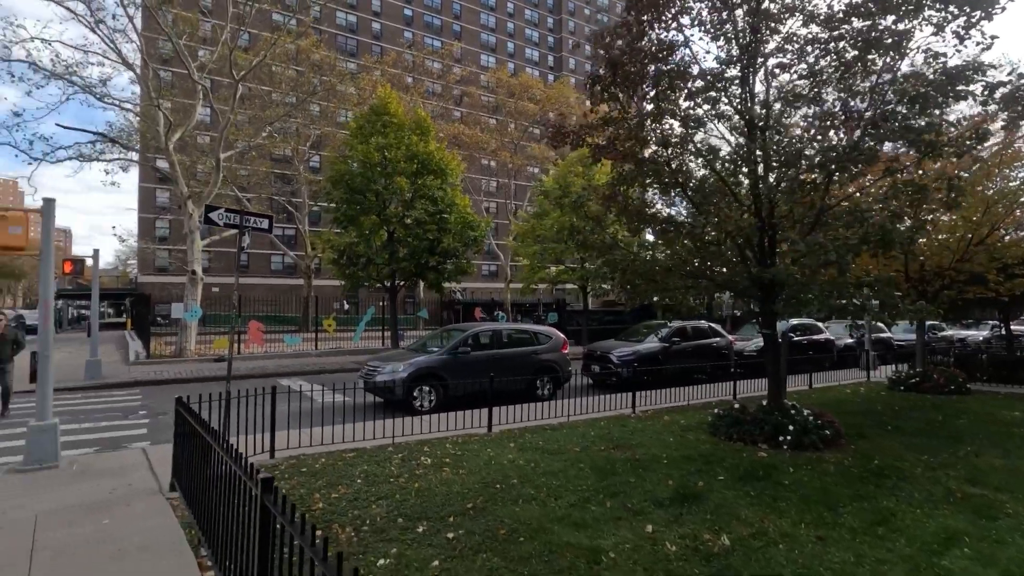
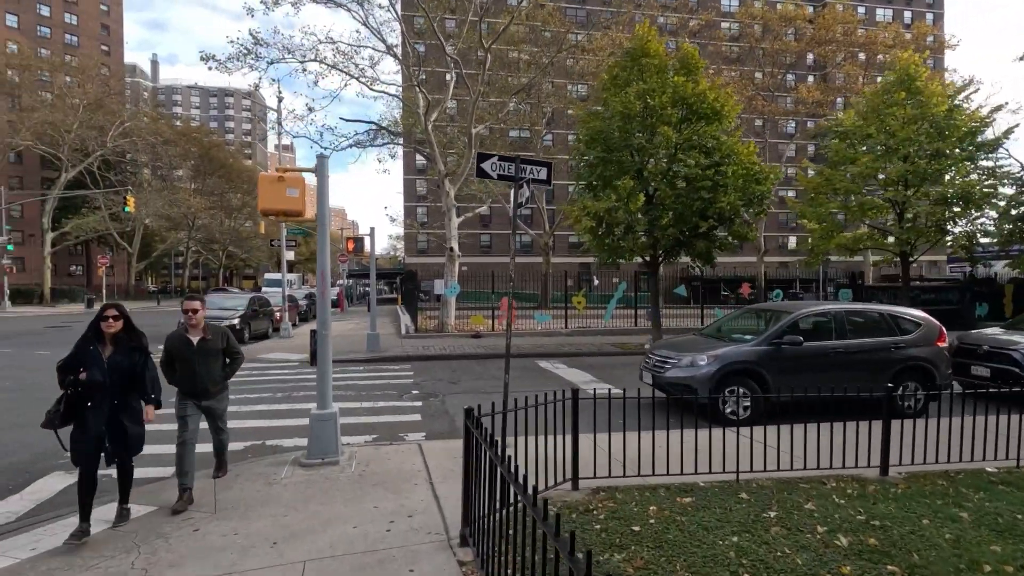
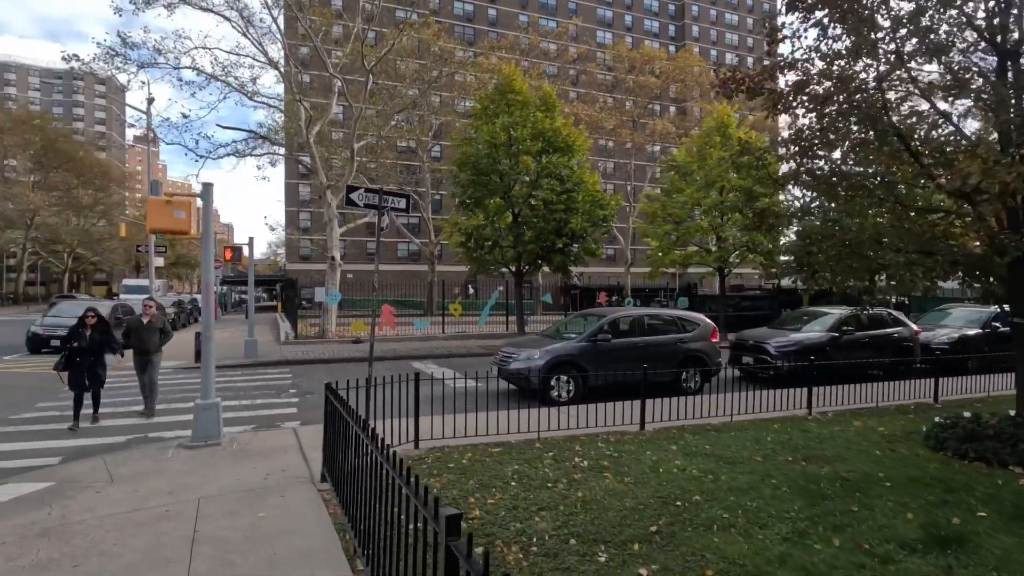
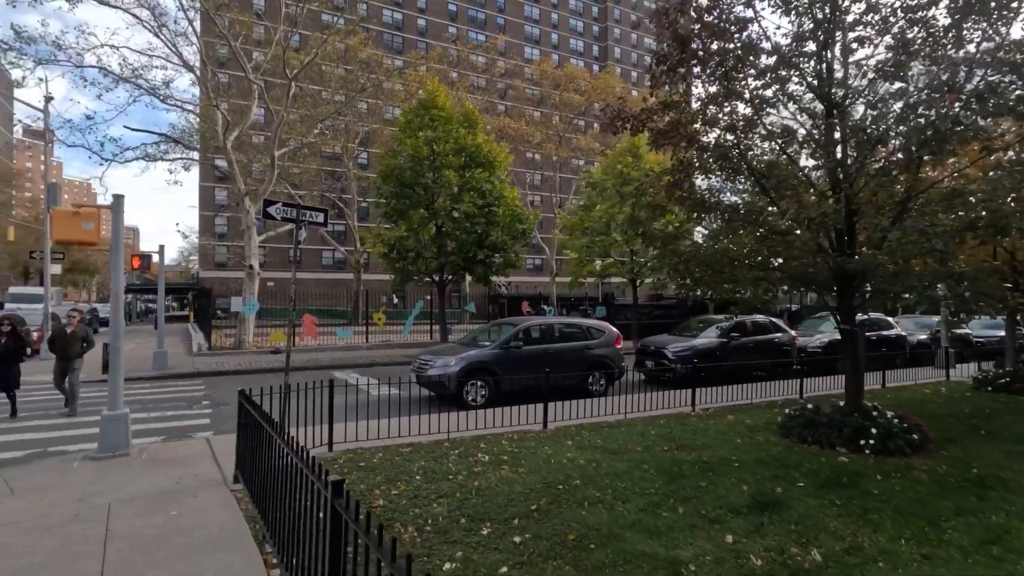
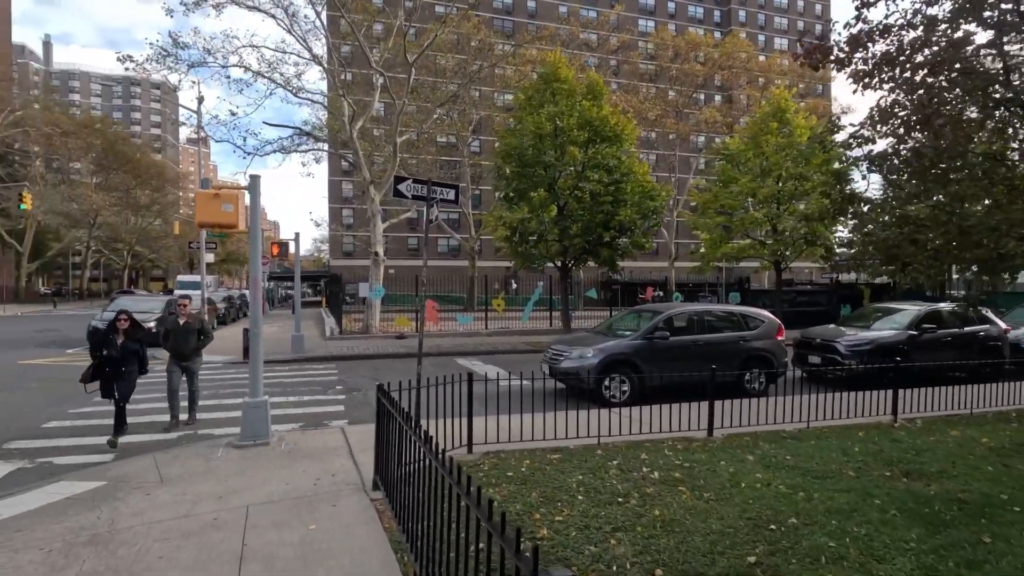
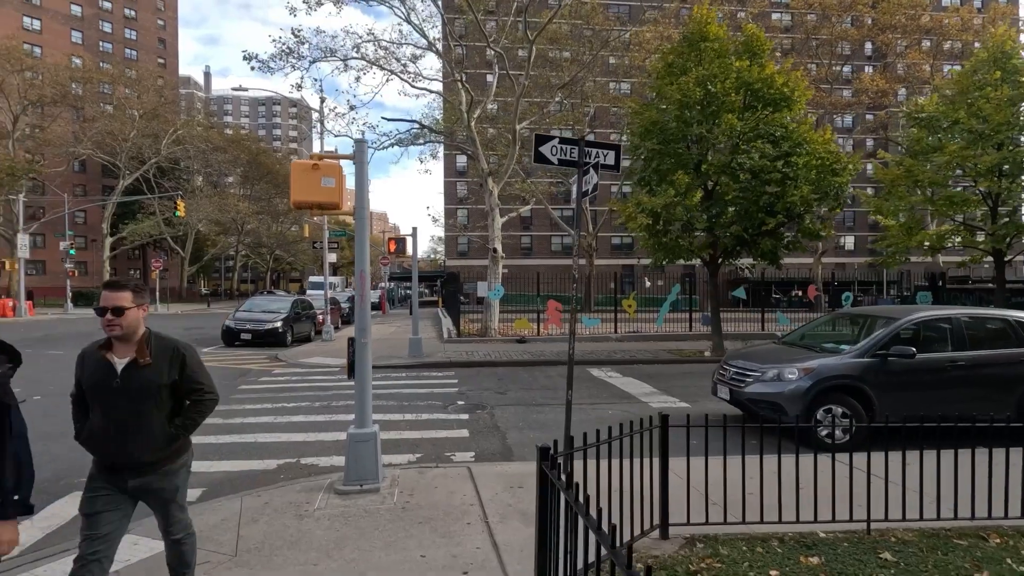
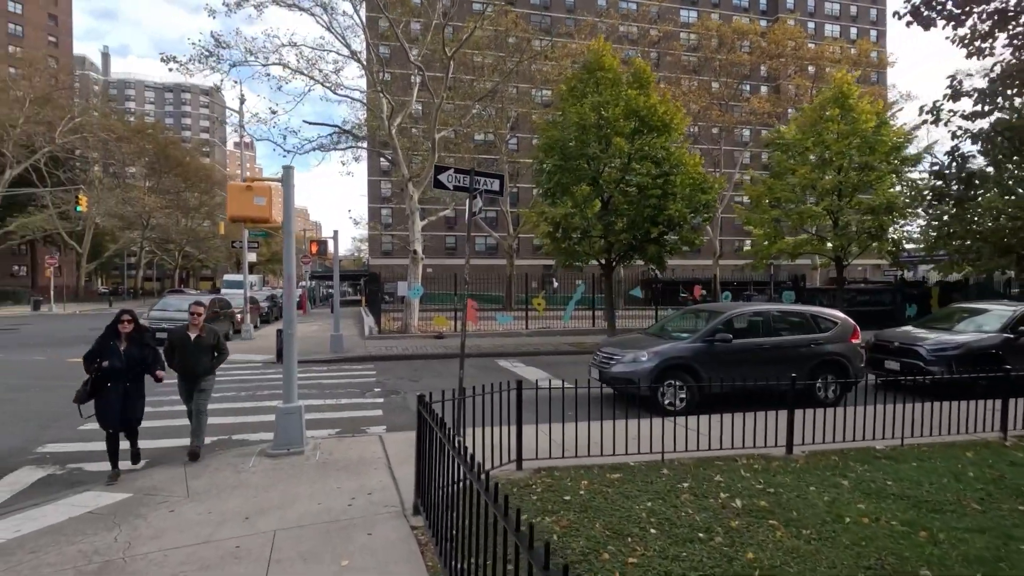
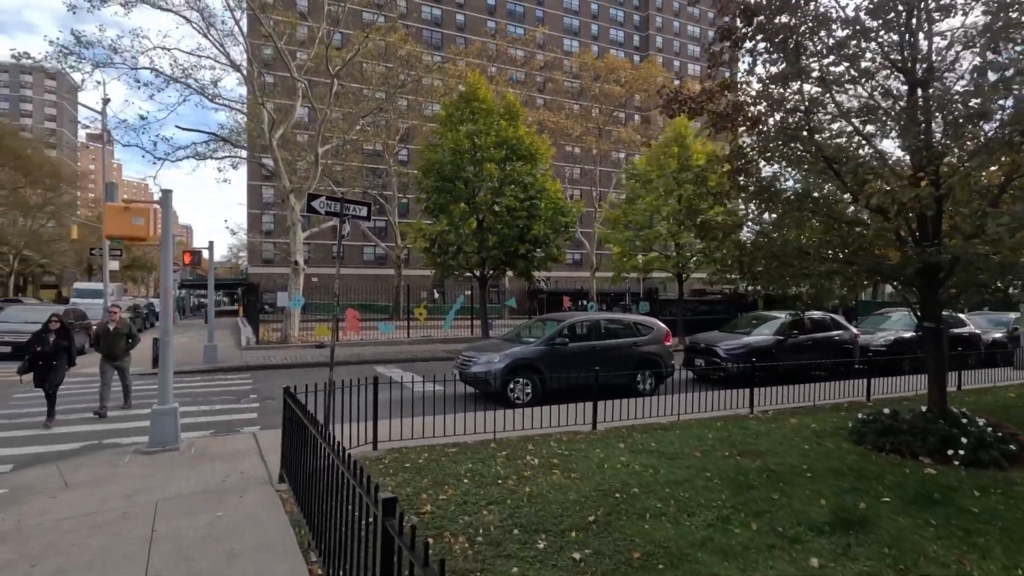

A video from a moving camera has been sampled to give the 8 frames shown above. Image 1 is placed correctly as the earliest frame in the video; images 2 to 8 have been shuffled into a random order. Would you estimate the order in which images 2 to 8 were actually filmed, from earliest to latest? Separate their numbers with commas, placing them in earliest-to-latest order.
4, 8, 3, 5, 7, 2, 6
